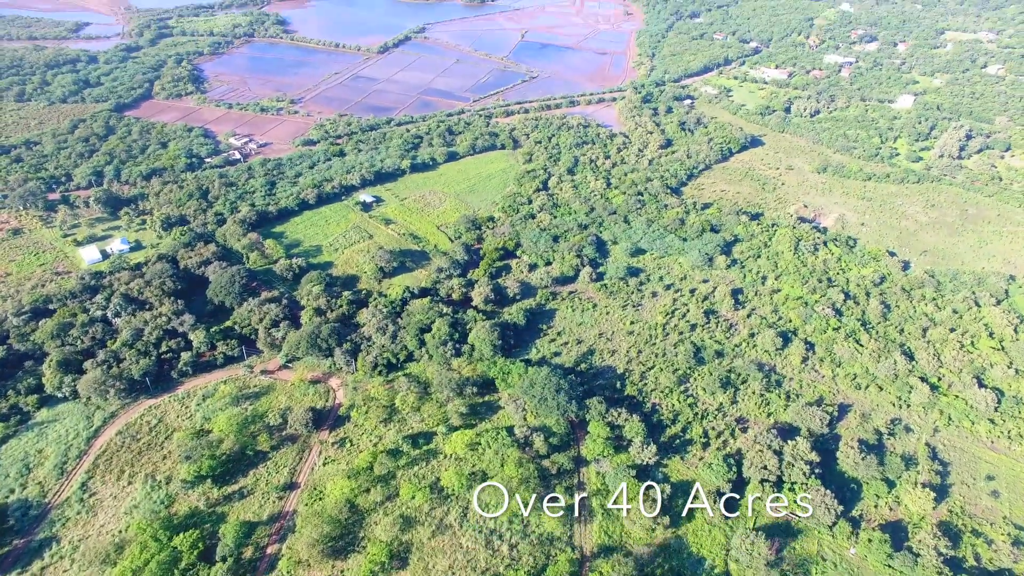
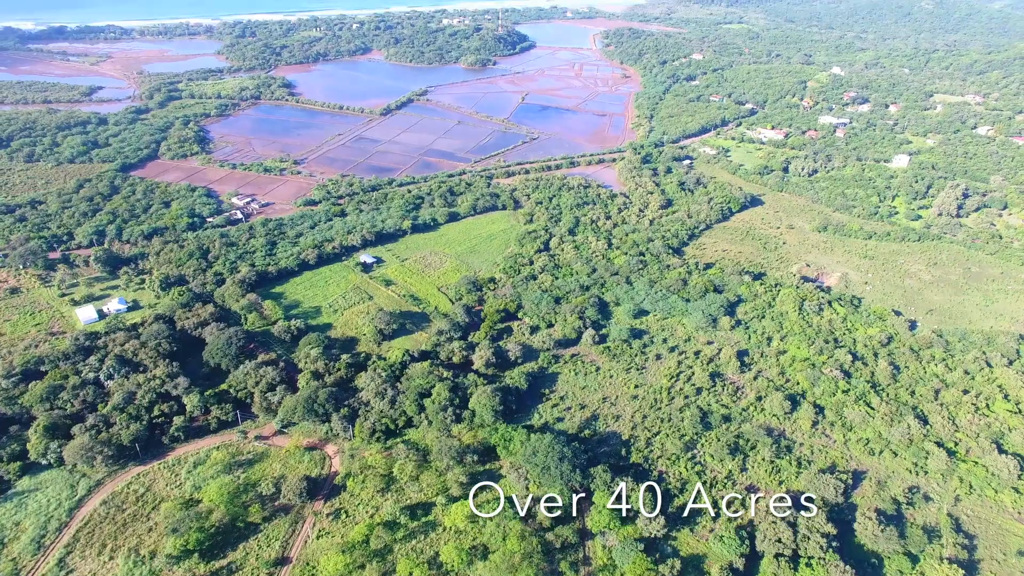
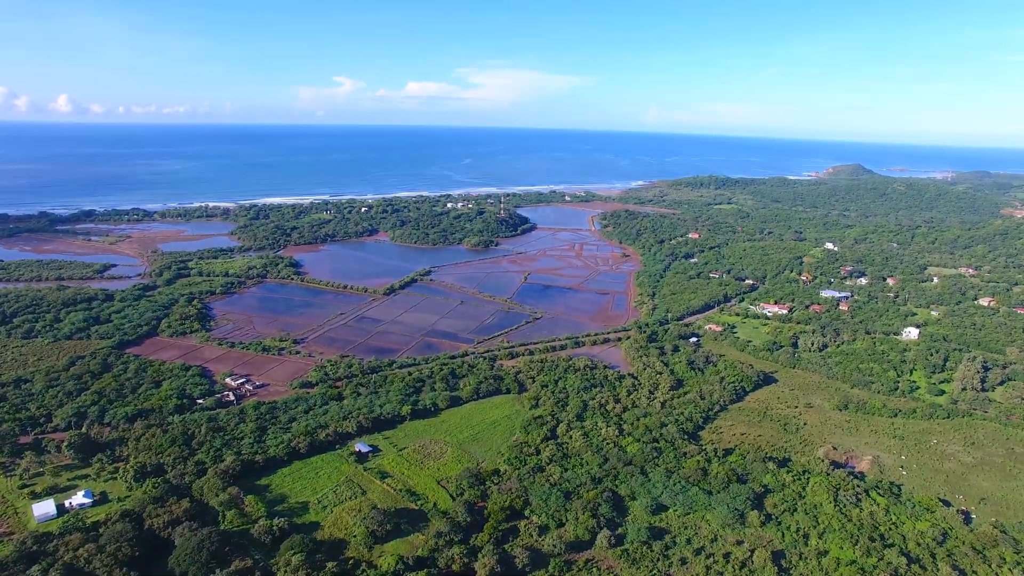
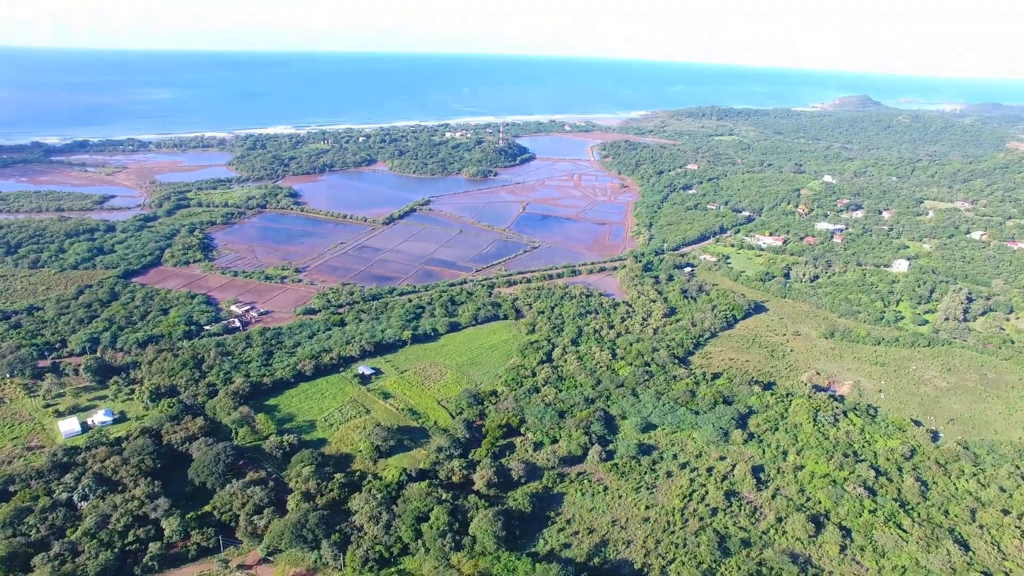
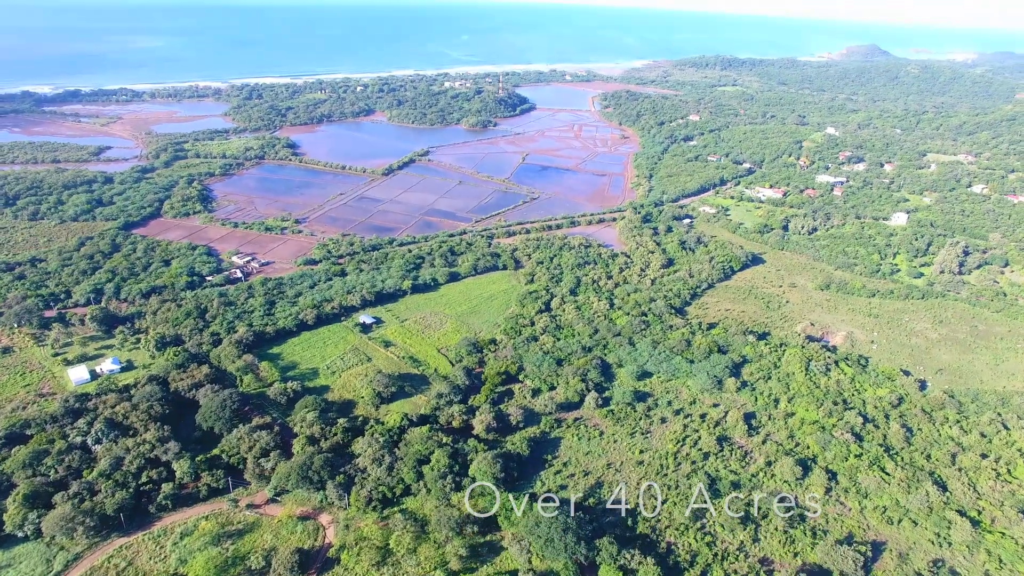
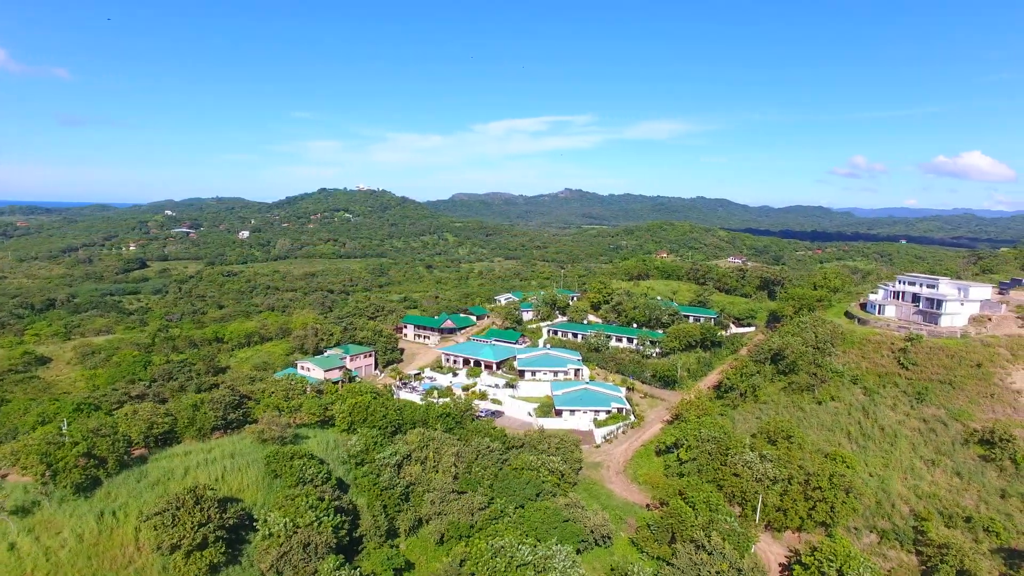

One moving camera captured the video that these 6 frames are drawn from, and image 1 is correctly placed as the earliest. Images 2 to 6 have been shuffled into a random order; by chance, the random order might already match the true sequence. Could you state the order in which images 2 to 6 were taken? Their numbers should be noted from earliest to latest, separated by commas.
2, 5, 4, 3, 6
